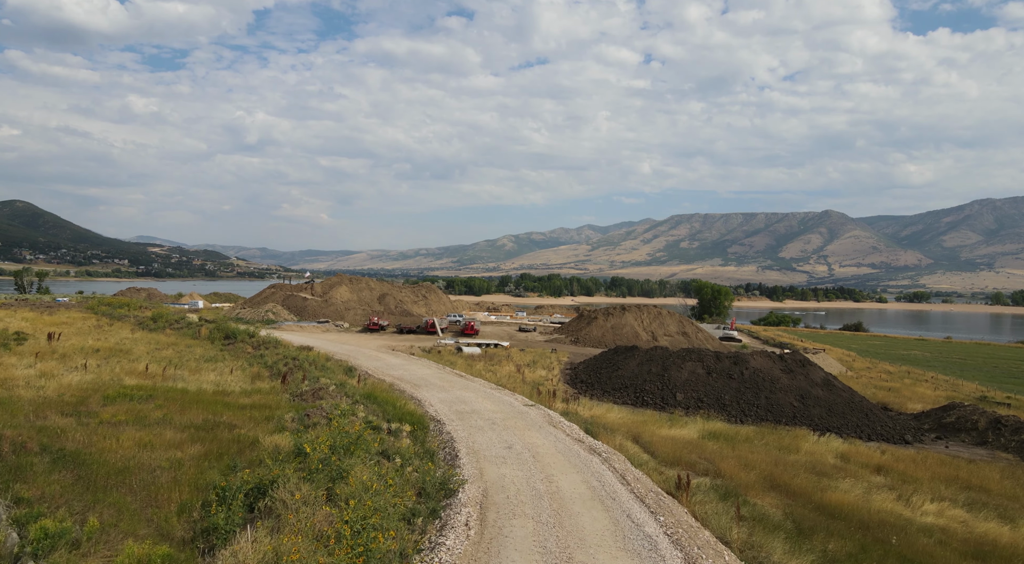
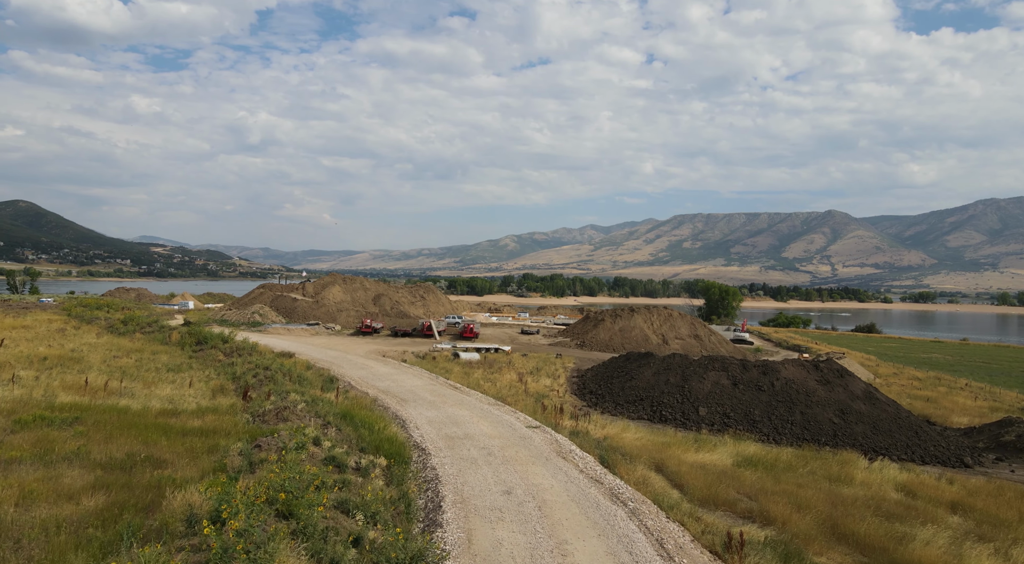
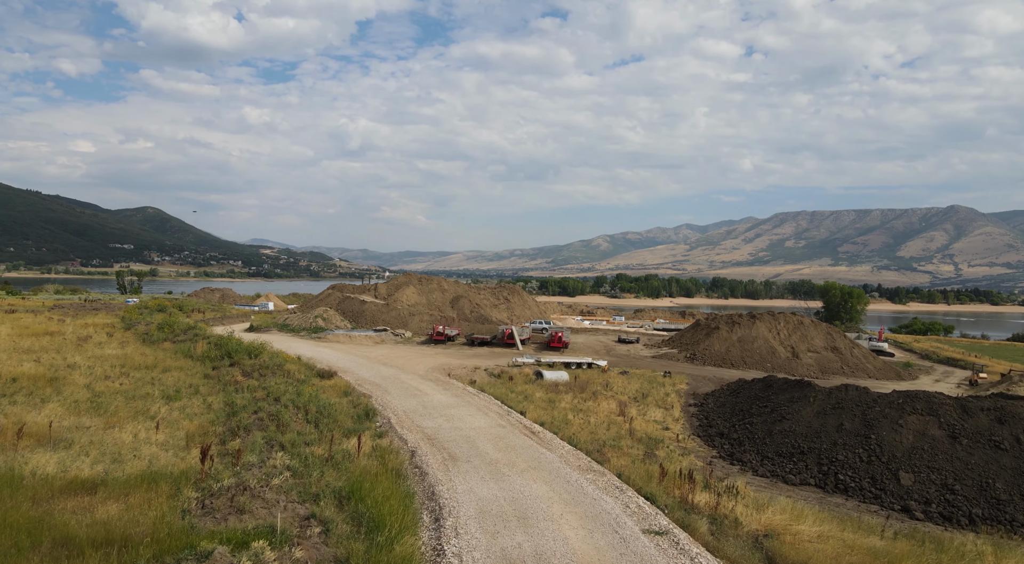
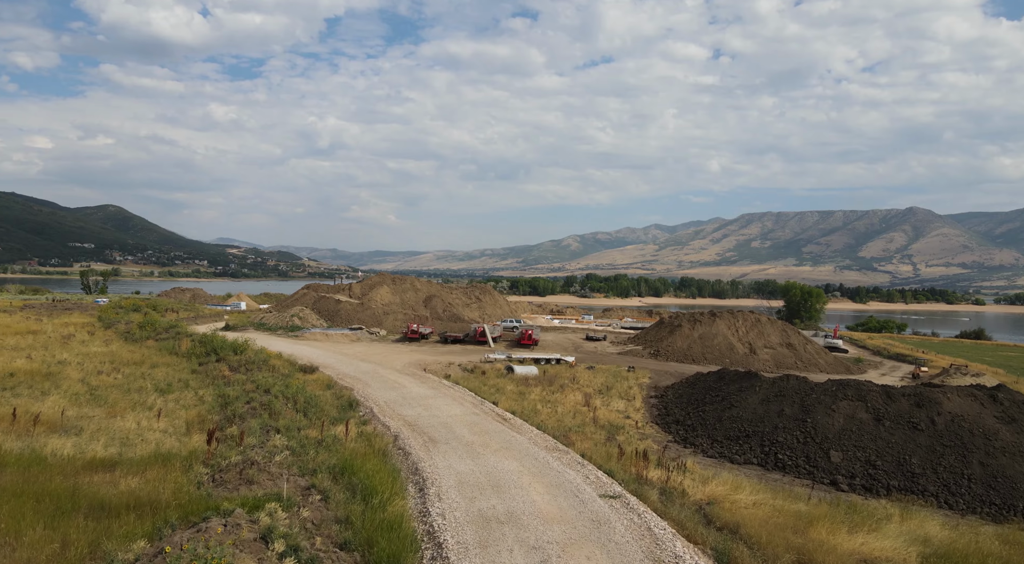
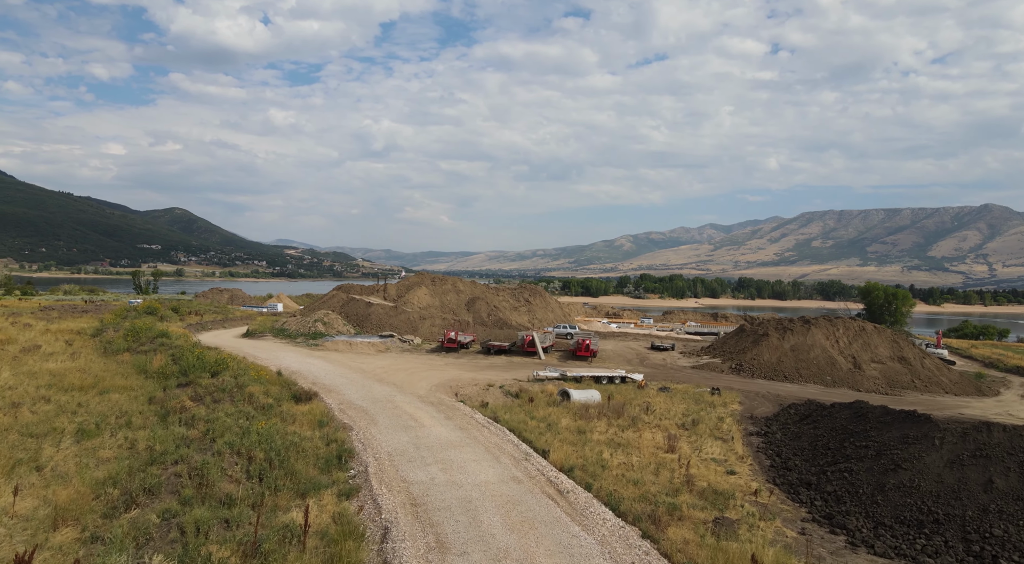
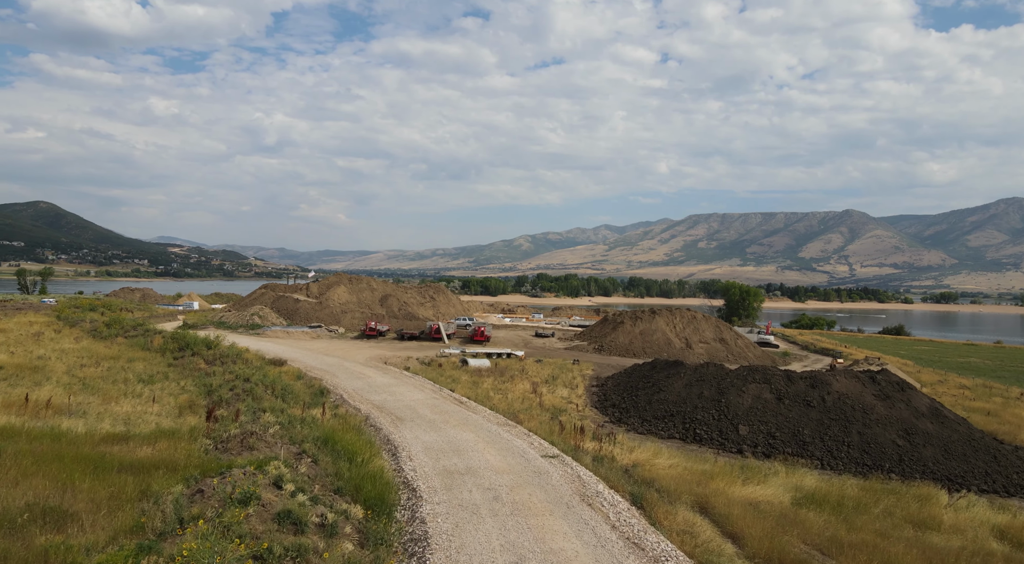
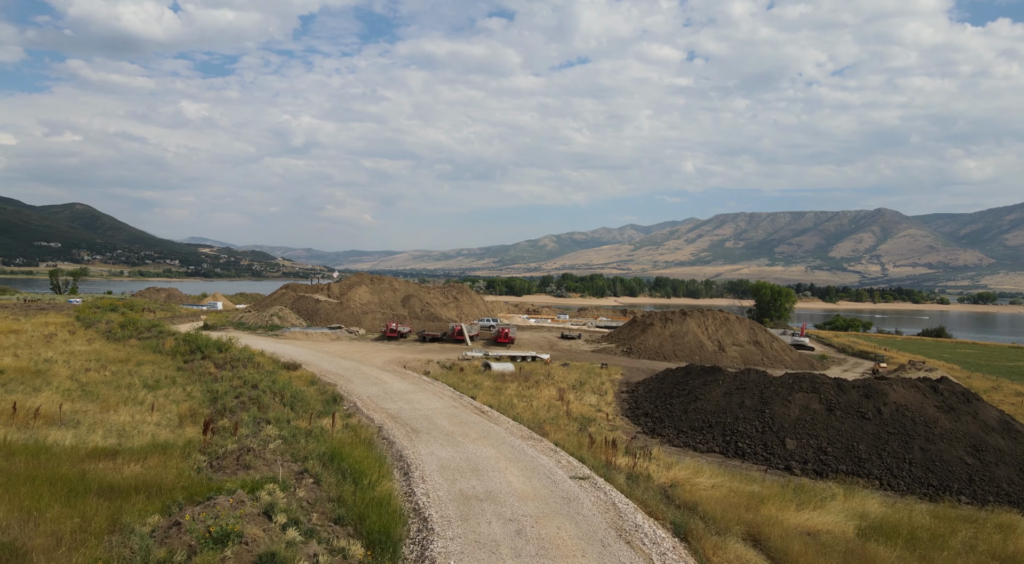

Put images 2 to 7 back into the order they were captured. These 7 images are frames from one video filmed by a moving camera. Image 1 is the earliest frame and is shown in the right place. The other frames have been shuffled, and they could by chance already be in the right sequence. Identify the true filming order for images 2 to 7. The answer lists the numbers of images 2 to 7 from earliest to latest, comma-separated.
2, 6, 7, 4, 3, 5
